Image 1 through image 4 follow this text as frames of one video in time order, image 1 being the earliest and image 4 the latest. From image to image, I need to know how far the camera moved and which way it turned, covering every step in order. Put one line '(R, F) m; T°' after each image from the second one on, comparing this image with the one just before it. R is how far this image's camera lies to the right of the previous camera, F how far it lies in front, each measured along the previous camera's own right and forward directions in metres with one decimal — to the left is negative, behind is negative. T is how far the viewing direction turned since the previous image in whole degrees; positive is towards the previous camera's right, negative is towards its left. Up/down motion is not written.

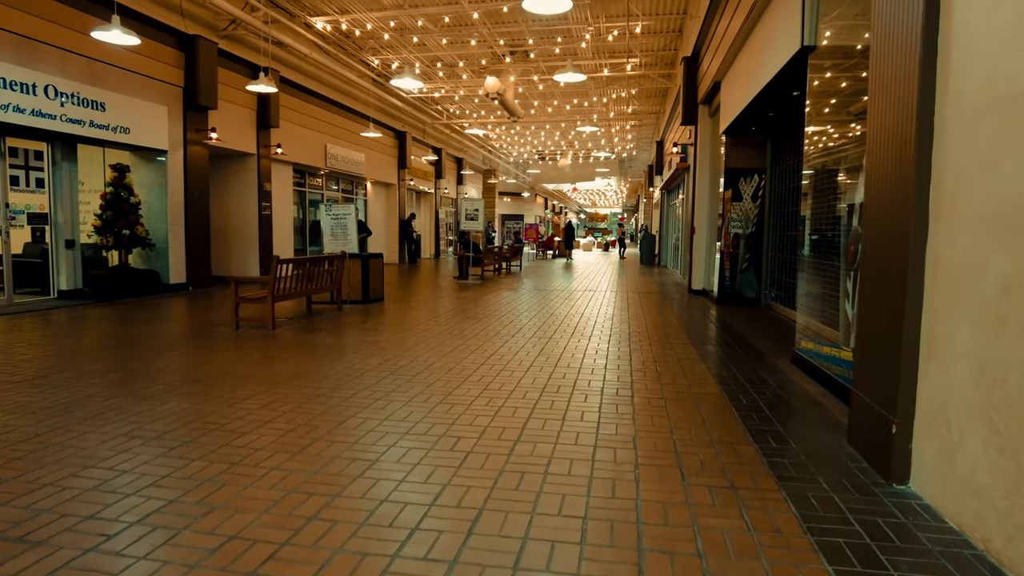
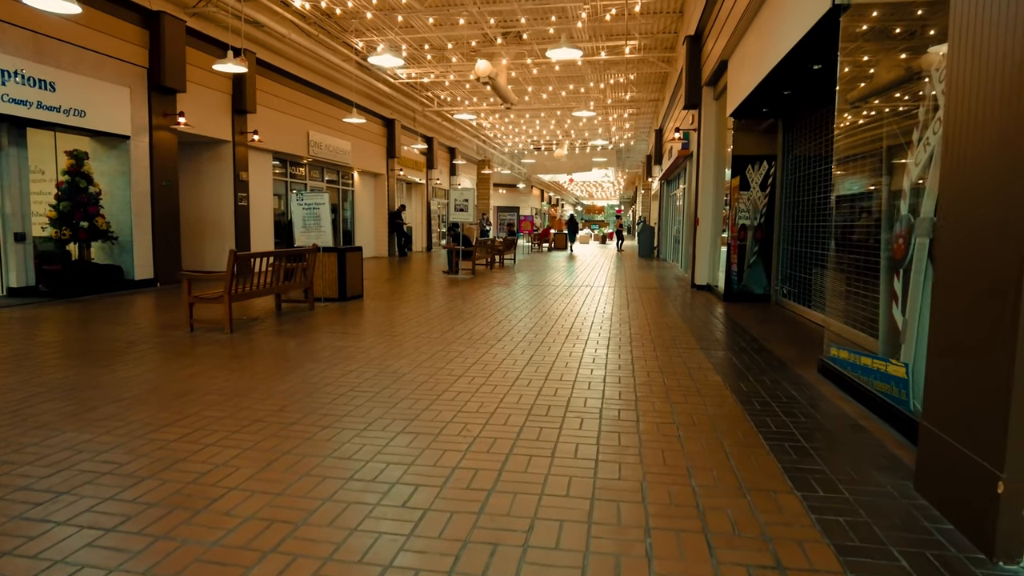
(+0.1, +0.8) m; 0°
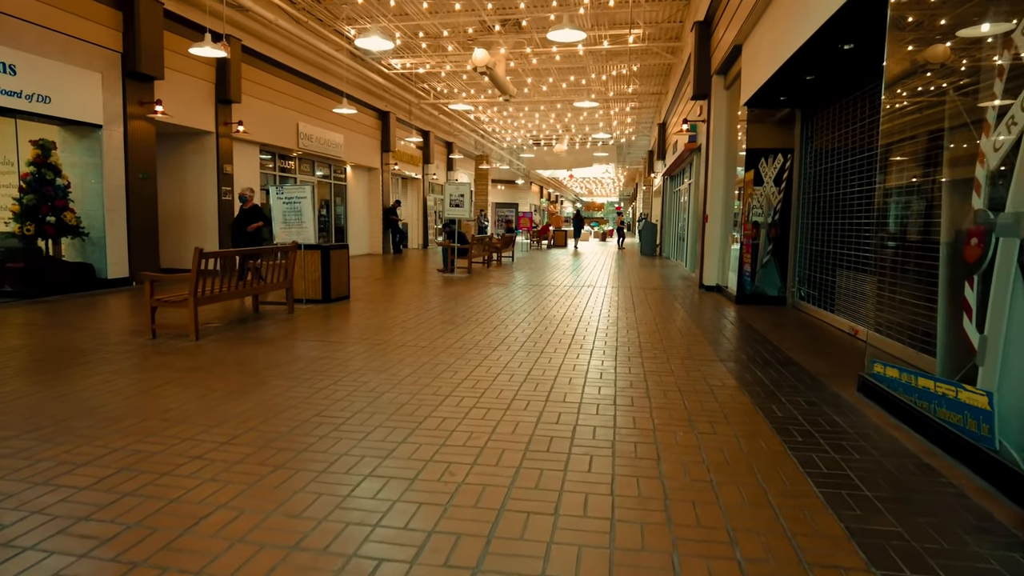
(0.0, +0.6) m; 0°
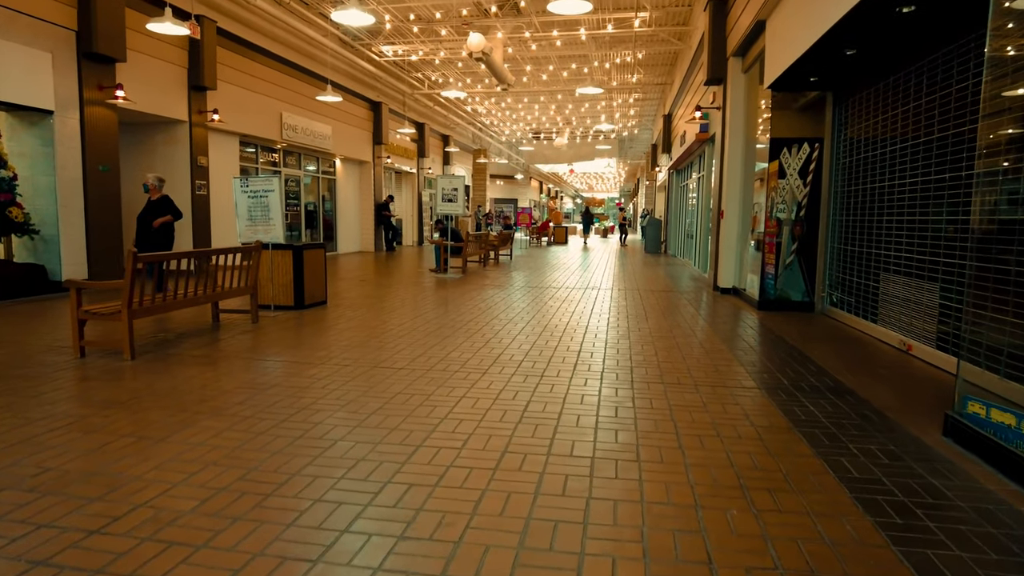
(0.0, +0.9) m; 0°
